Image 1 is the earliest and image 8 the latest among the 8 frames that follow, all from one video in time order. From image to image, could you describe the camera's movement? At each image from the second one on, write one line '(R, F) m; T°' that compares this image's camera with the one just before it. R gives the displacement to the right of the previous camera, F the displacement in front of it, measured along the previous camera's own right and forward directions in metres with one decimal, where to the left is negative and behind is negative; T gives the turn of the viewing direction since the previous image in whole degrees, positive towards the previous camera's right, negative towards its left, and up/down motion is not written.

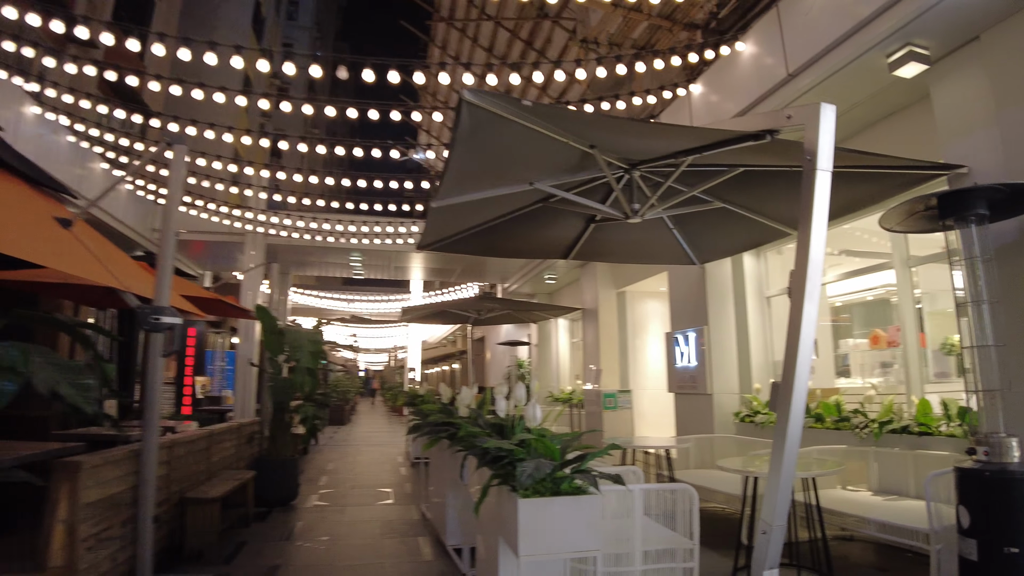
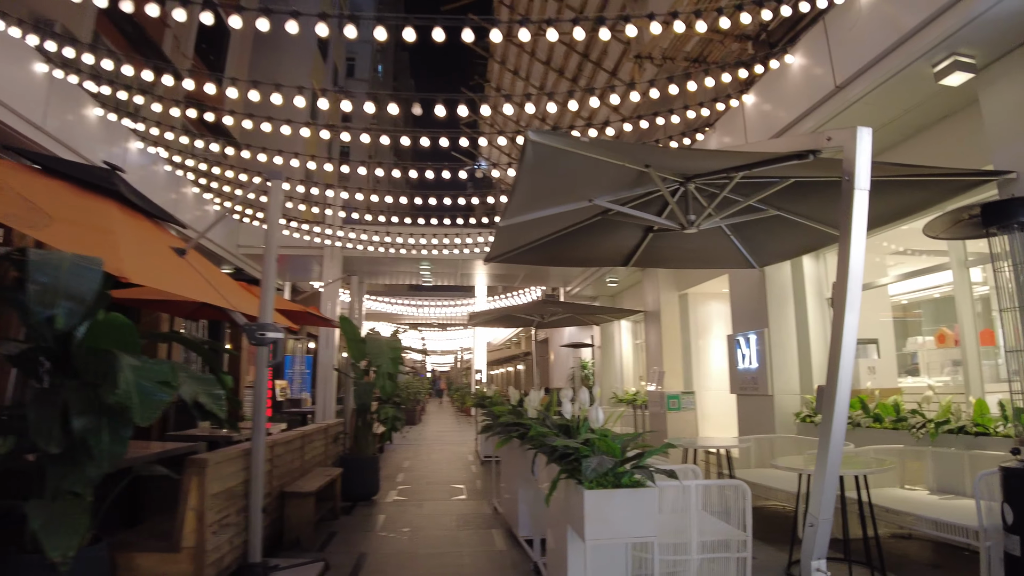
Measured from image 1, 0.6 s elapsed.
(0.0, -0.3) m; -5°
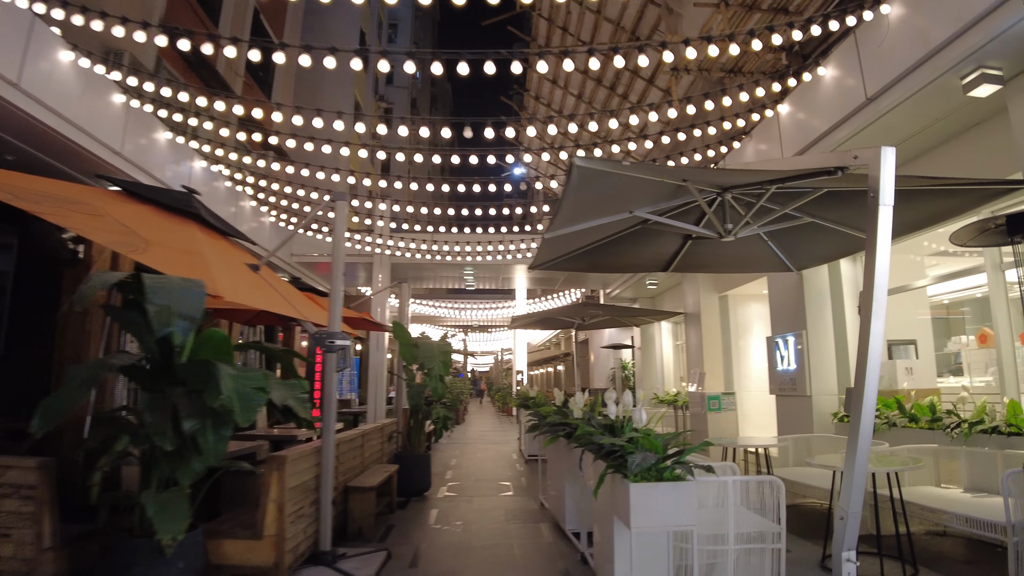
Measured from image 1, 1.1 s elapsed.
(0.0, -0.2) m; -3°
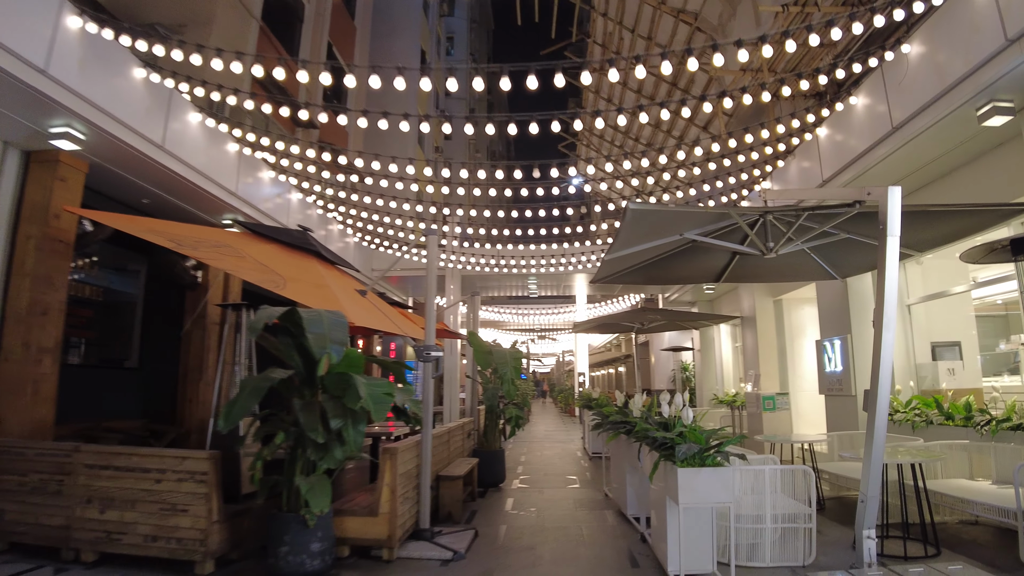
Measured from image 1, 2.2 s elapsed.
(0.0, -0.6) m; -5°
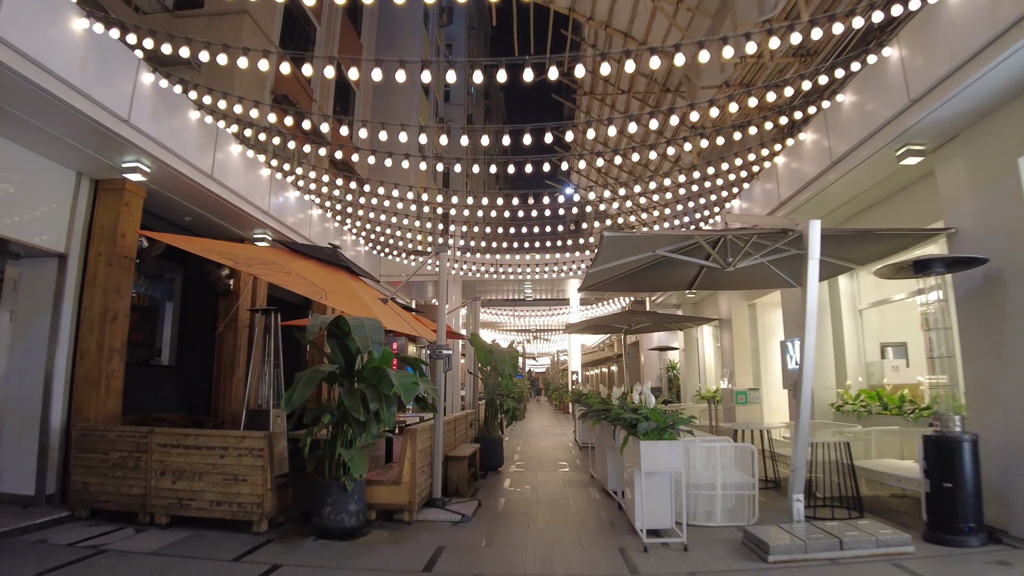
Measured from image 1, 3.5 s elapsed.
(0.0, -0.8) m; 0°
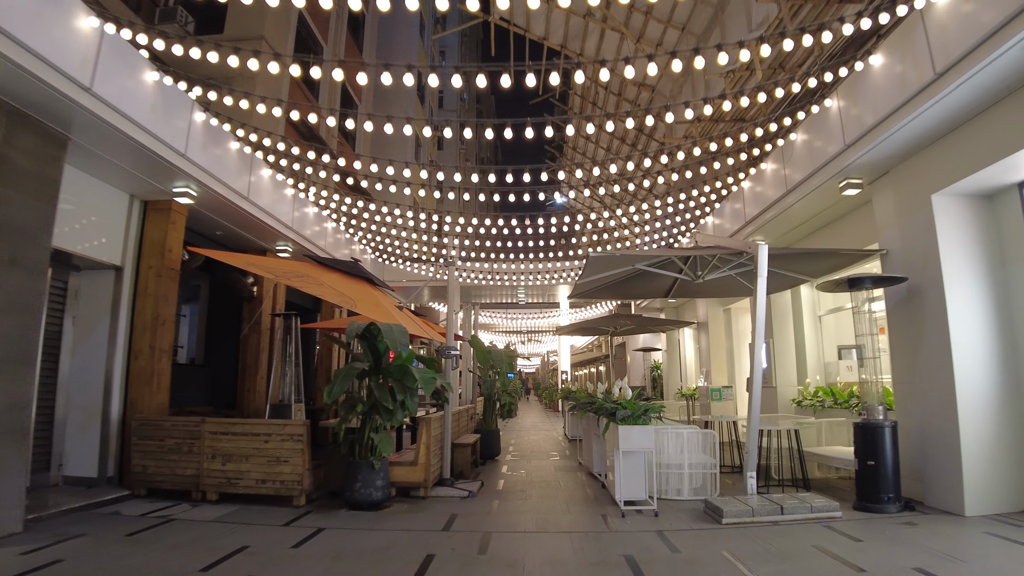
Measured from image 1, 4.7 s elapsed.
(-0.1, -0.8) m; +1°
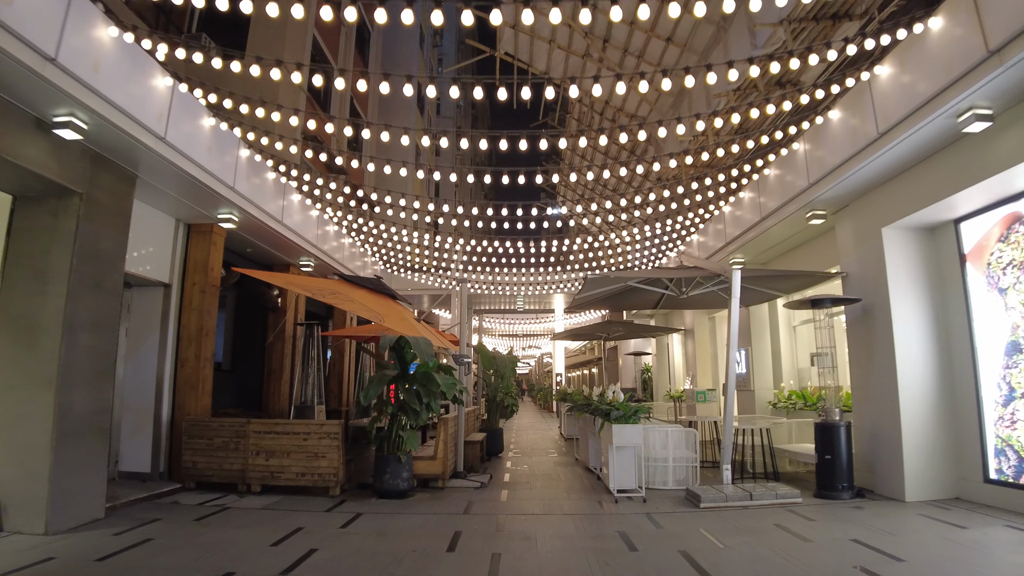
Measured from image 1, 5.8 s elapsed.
(-0.1, -0.8) m; +1°
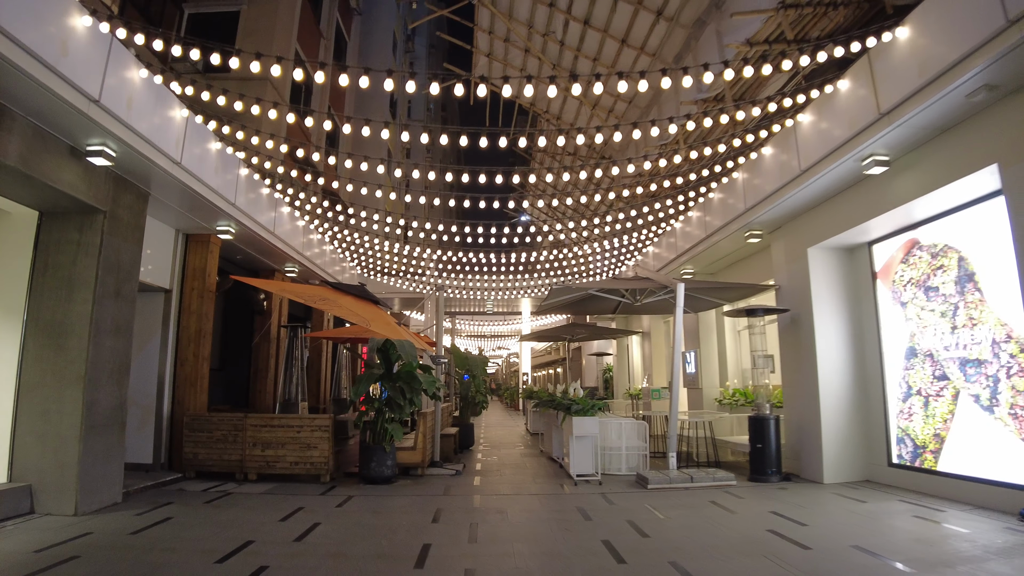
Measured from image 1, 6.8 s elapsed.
(-0.1, -0.7) m; +3°
